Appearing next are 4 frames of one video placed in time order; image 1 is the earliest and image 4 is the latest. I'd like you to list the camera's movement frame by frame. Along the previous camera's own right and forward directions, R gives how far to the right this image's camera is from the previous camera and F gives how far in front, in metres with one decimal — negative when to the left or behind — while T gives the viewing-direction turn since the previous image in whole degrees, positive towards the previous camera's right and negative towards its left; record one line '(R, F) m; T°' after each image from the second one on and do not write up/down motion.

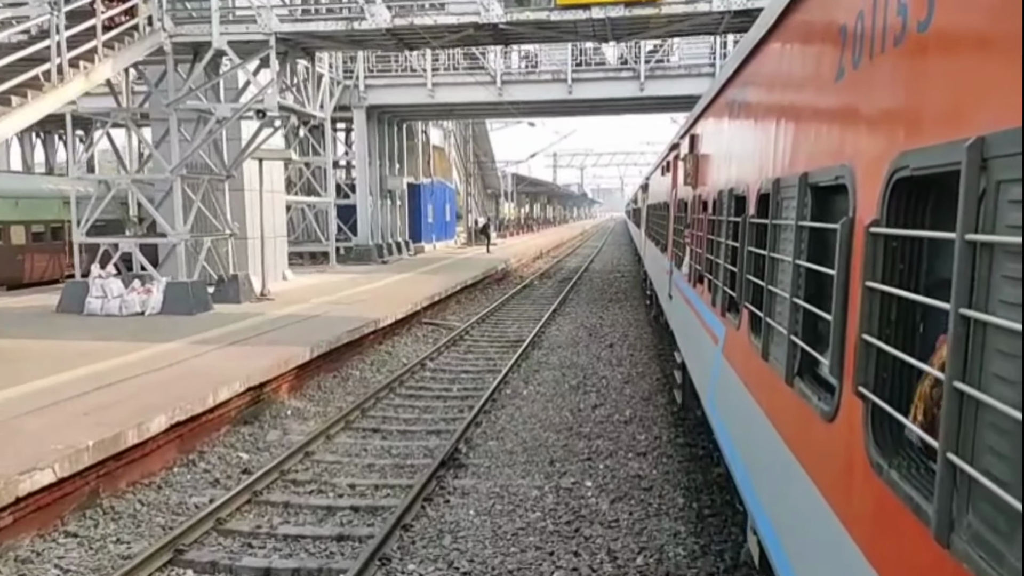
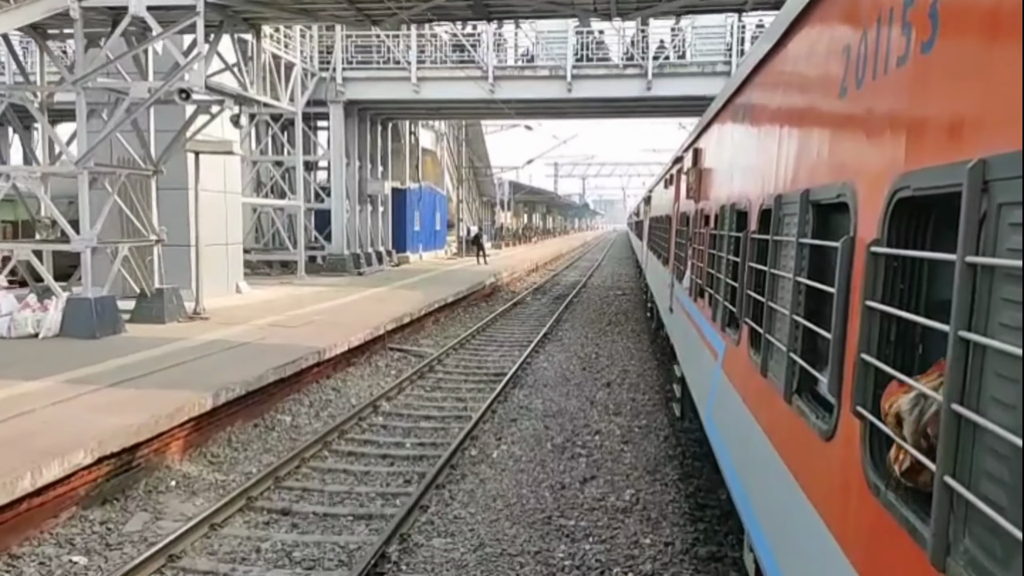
(+0.3, +2.0) m; 0°
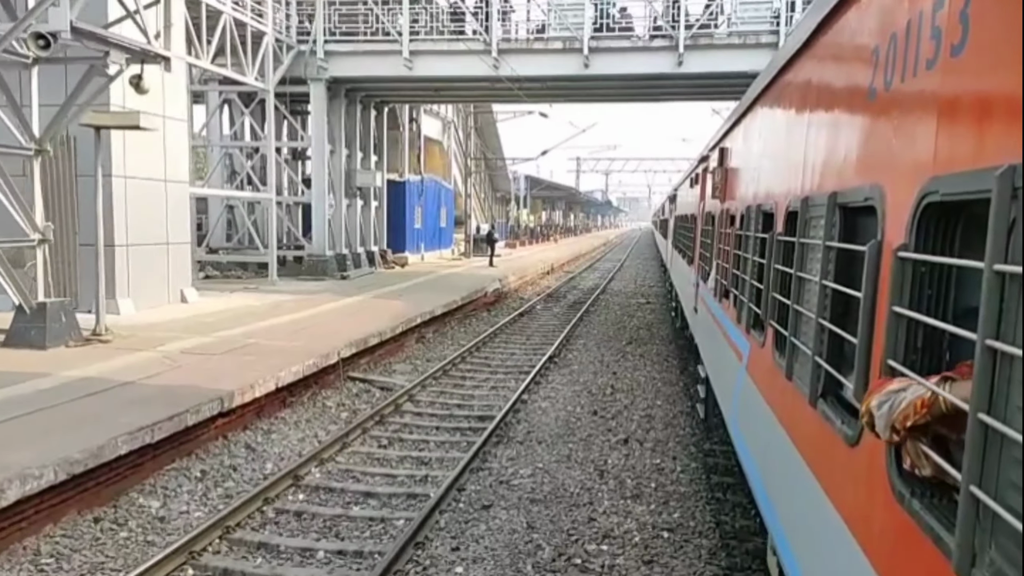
(+0.4, +2.6) m; -2°
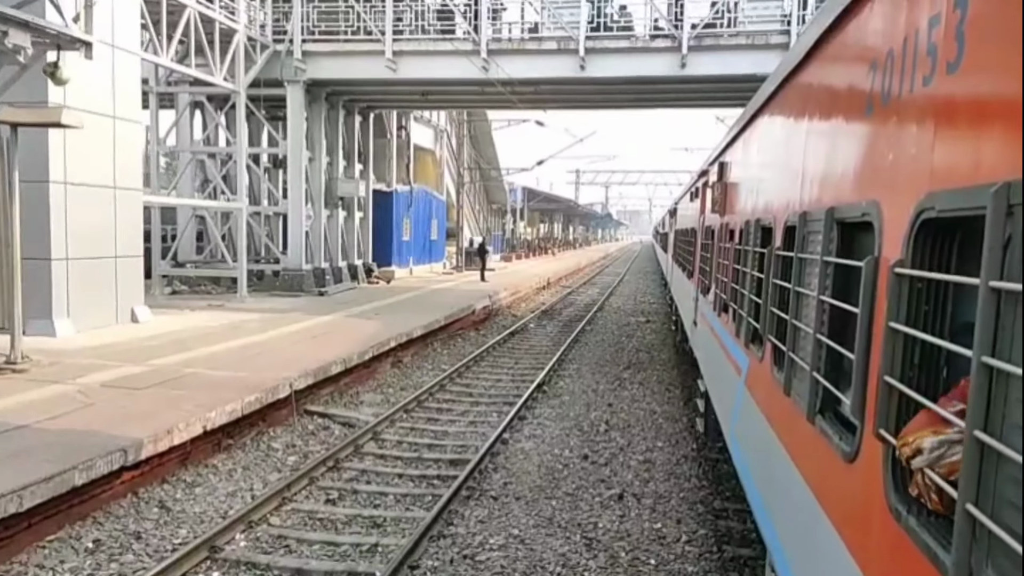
(+0.2, +1.1) m; 0°
